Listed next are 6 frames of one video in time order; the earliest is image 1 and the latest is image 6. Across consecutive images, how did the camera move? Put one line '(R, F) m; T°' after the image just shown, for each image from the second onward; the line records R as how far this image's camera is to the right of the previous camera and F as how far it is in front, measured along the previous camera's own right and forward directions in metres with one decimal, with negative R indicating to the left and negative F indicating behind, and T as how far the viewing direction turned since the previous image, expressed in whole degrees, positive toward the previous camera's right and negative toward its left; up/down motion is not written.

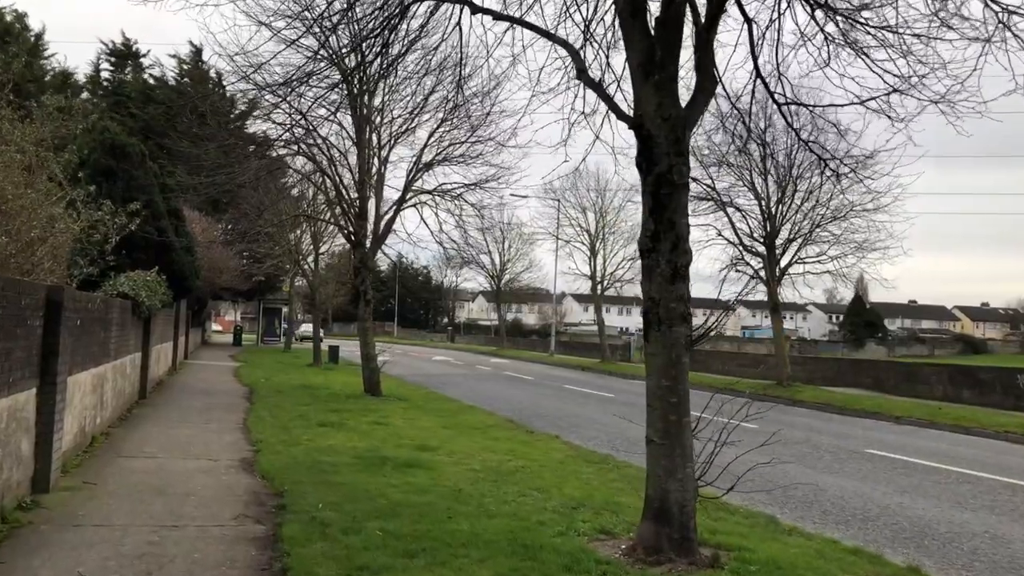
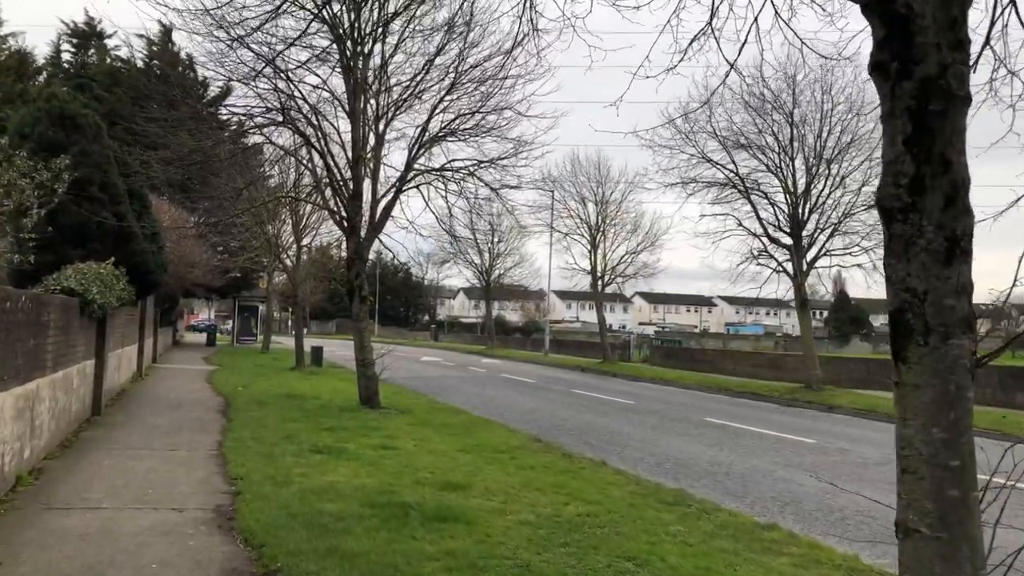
(-0.7, +2.2) m; +2°
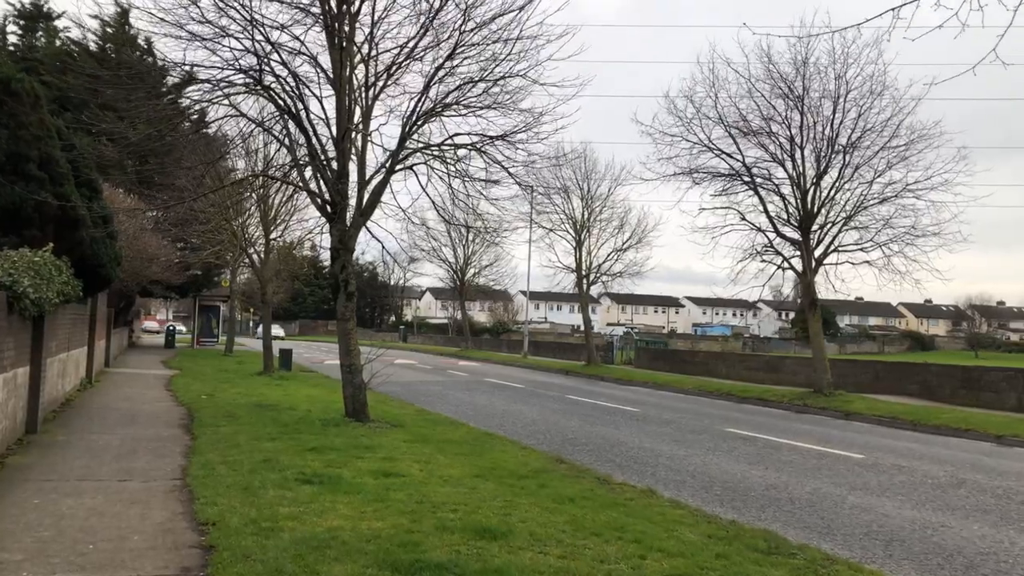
(-0.6, +1.7) m; +2°
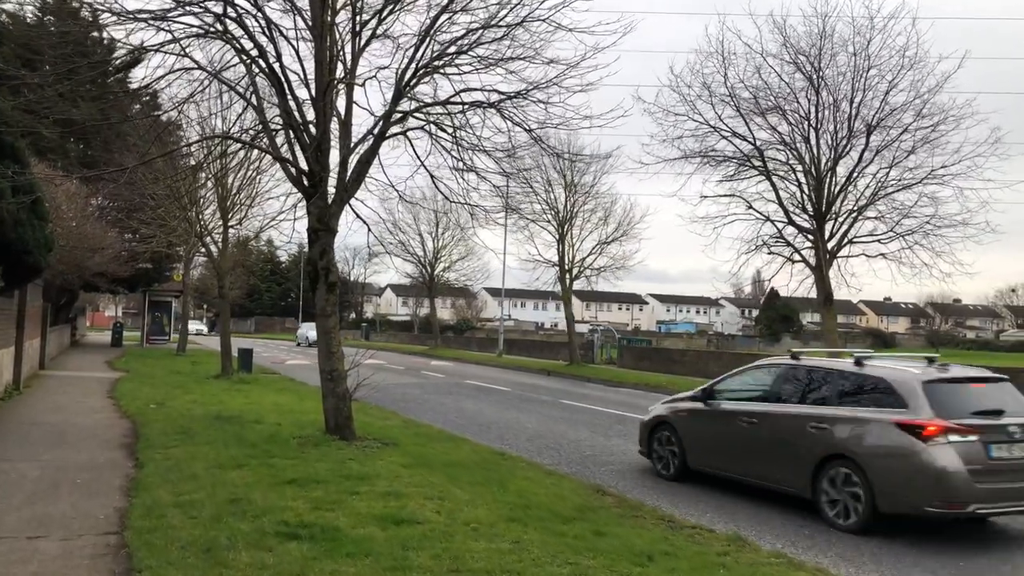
(-0.7, +2.0) m; +3°
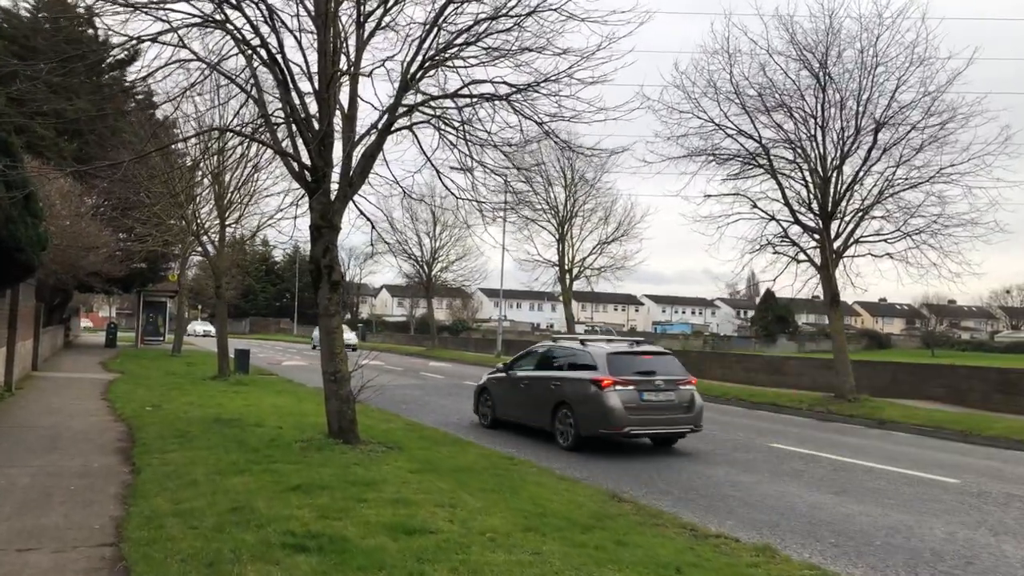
(-0.2, +0.3) m; 0°
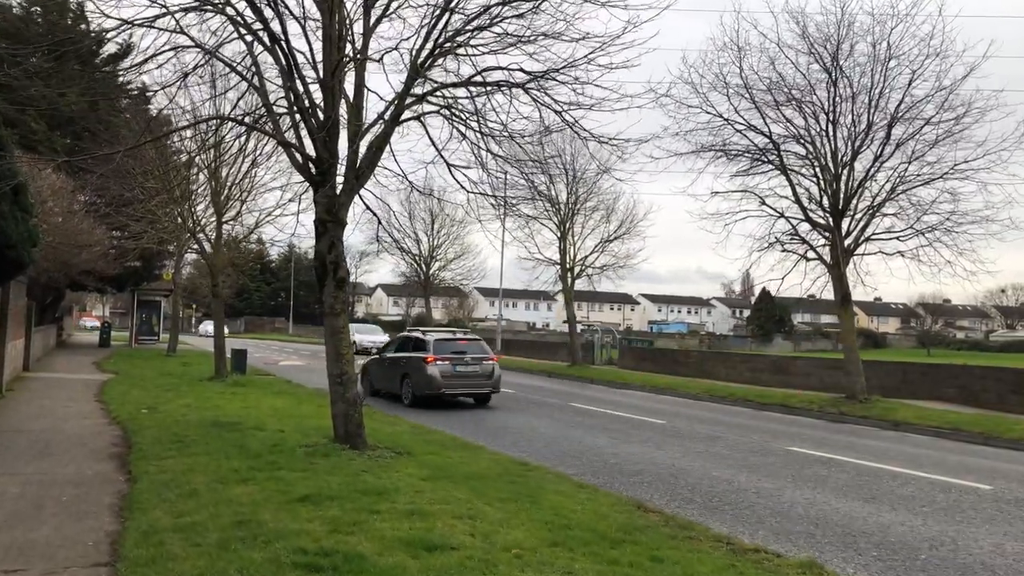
(-0.2, +0.4) m; 0°
